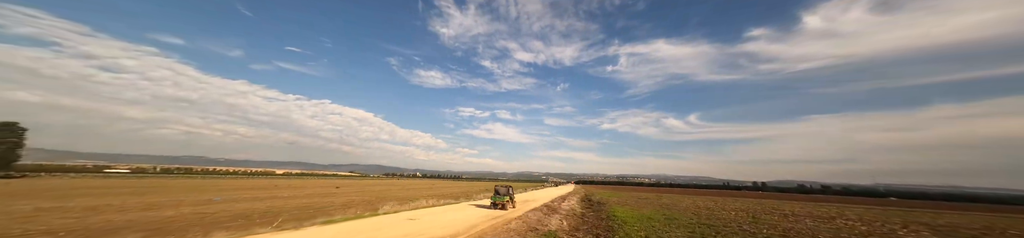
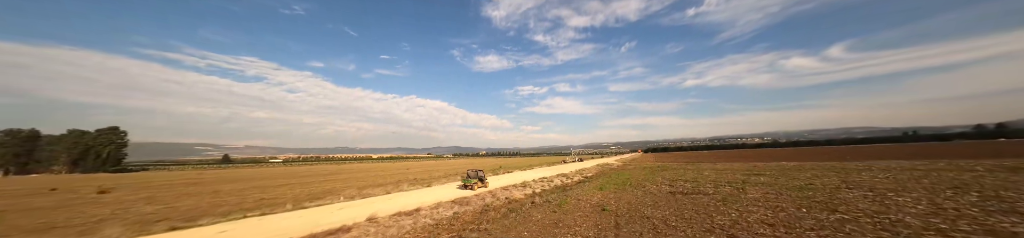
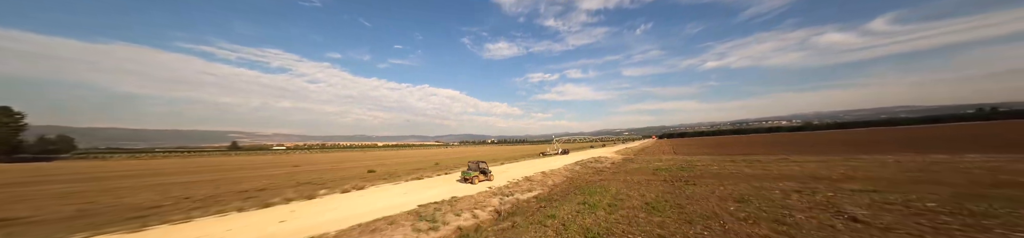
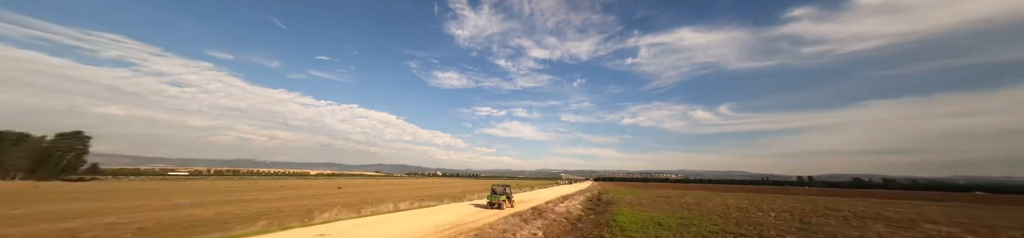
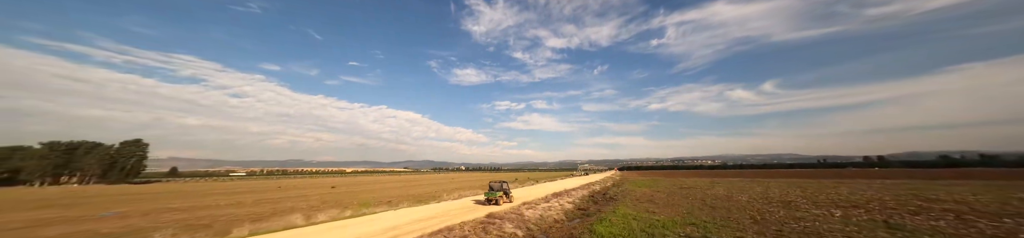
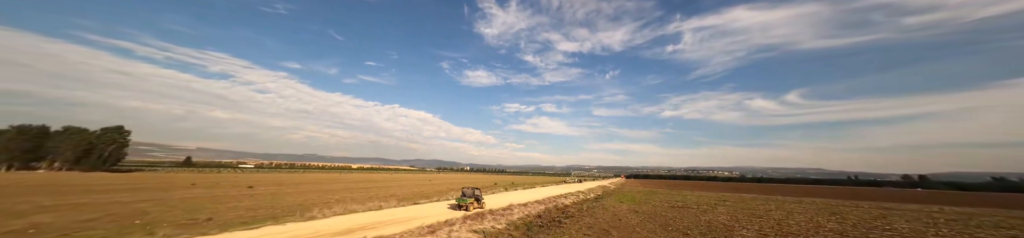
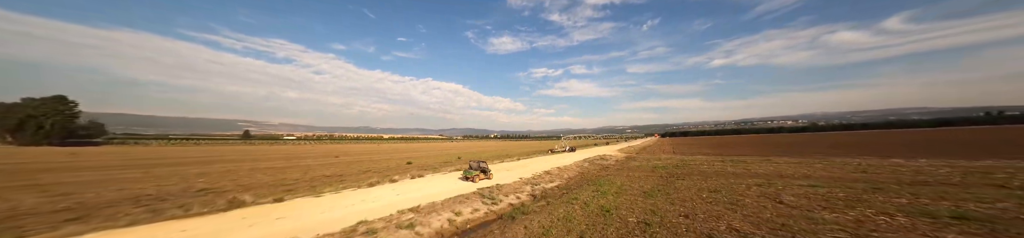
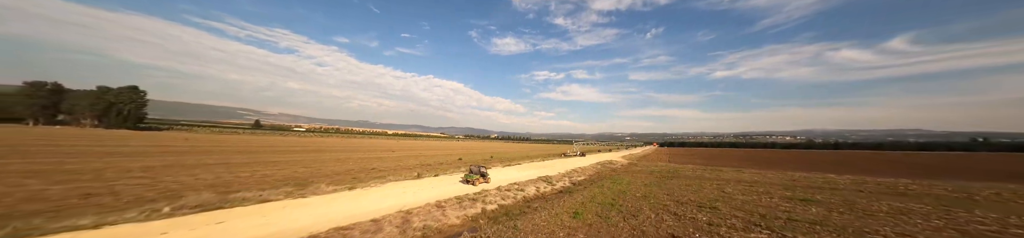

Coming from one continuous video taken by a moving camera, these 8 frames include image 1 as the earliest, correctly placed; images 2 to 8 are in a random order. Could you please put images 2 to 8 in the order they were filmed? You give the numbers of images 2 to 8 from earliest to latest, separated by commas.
4, 5, 6, 2, 8, 7, 3
